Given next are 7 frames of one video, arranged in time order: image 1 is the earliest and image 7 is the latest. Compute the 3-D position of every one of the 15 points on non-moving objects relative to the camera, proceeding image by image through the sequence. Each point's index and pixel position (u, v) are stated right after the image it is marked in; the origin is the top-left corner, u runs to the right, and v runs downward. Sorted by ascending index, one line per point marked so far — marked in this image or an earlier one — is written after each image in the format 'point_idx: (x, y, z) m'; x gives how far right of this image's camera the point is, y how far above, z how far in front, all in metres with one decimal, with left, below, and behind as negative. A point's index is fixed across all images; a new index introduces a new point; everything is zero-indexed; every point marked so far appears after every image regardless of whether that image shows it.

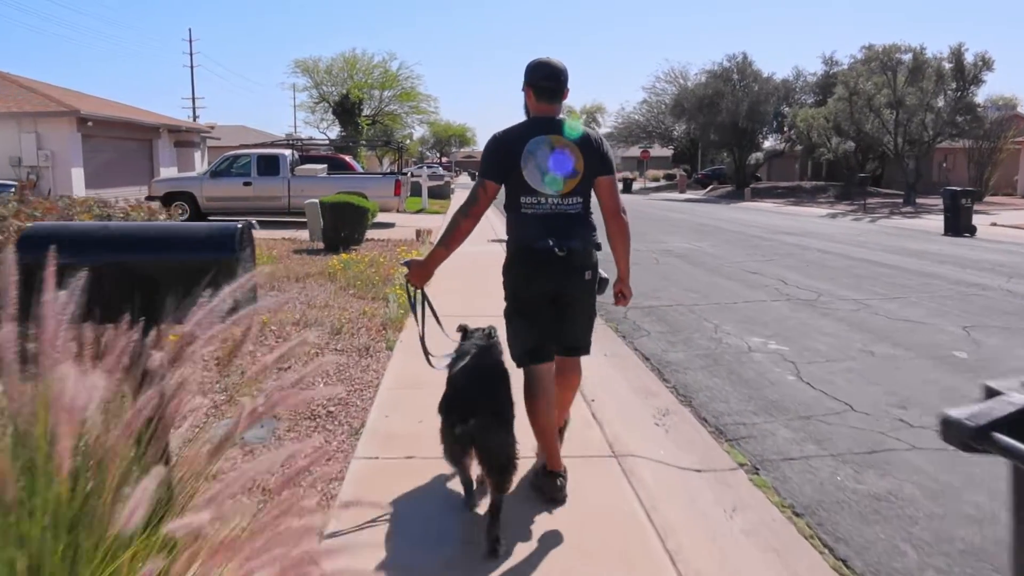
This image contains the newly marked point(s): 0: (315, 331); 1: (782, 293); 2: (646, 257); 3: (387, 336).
0: (-2.0, -0.4, +7.7) m
1: (+3.8, -0.1, +10.9) m
2: (+2.7, +0.7, +15.5) m
3: (-1.3, -0.5, +7.7) m
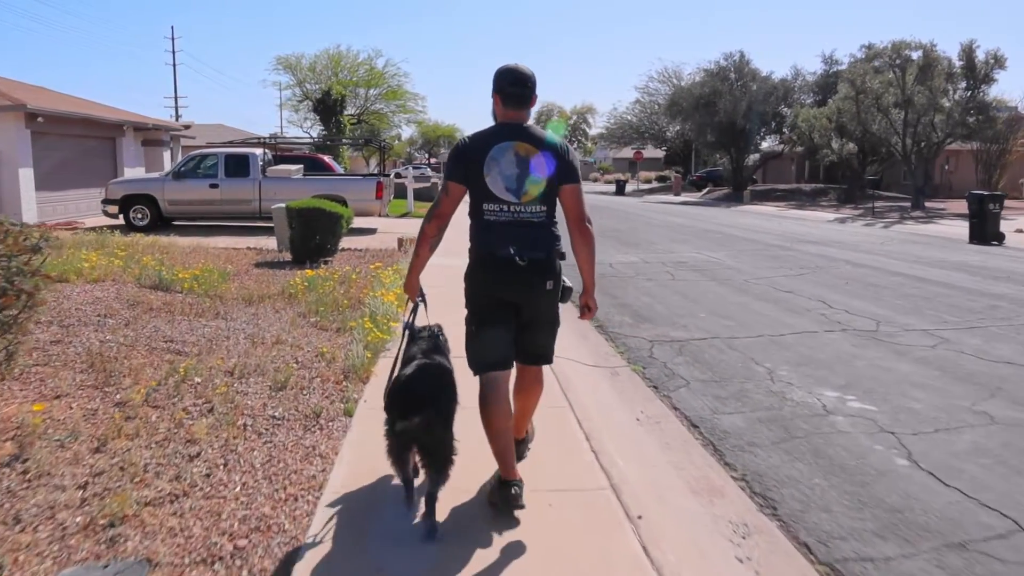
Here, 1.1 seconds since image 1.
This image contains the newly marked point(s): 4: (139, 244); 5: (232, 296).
0: (-2.0, -0.7, +5.8) m
1: (+3.8, -0.4, +9.1) m
2: (+2.6, +0.3, +13.6) m
3: (-1.3, -0.8, +5.8) m
4: (-7.0, +0.8, +14.5) m
5: (-3.6, -0.1, +9.8) m
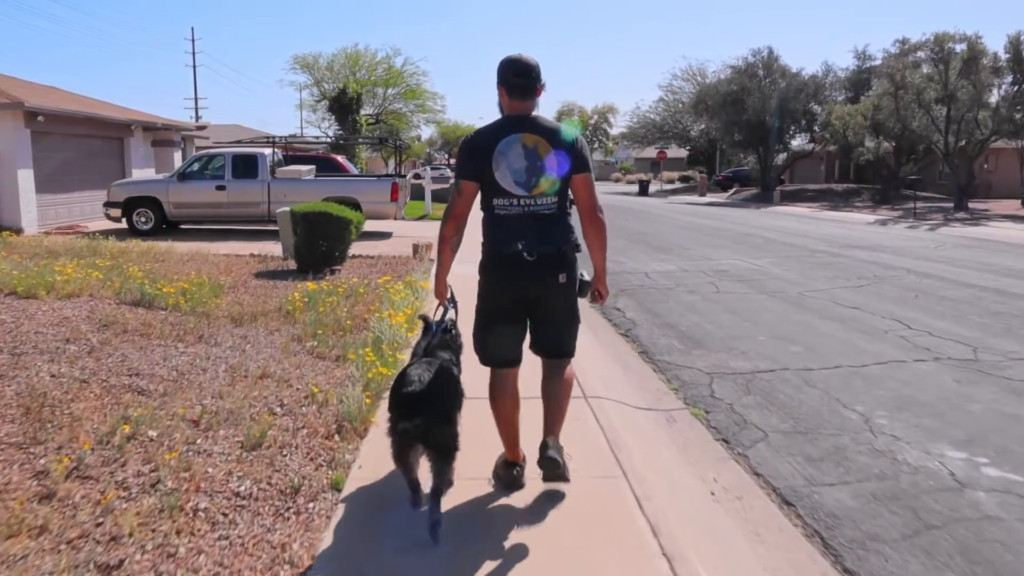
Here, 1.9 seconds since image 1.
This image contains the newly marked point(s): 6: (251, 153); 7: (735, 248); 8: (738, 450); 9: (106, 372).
0: (-1.8, -0.9, +4.6) m
1: (+4.1, -0.6, +7.8) m
2: (+3.0, +0.1, +12.3) m
3: (-1.0, -1.0, +4.6) m
4: (-6.6, +0.6, +13.4) m
5: (-3.3, -0.3, +8.6) m
6: (-6.6, +3.4, +19.3) m
7: (+5.0, +0.9, +17.2) m
8: (+1.5, -1.0, +5.0) m
9: (-3.2, -0.7, +6.1) m
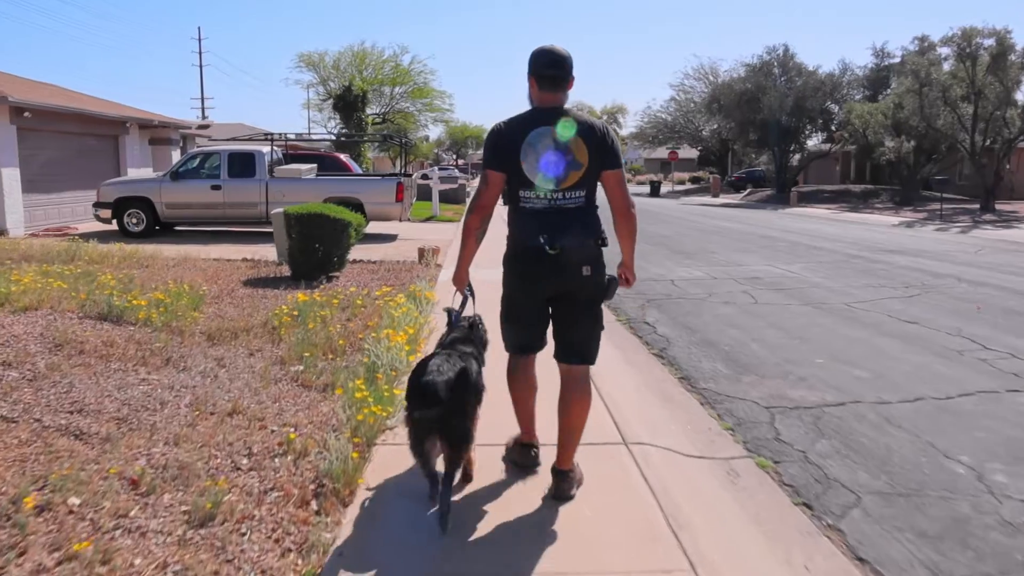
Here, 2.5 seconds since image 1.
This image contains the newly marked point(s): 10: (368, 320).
0: (-1.6, -1.1, +3.5) m
1: (+4.2, -0.7, +6.7) m
2: (+3.2, 0.0, +11.2) m
3: (-0.9, -1.1, +3.5) m
4: (-6.4, +0.5, +12.4) m
5: (-3.1, -0.4, +7.6) m
6: (-6.3, +3.3, +18.3) m
7: (+5.2, +0.7, +16.1) m
8: (+1.6, -1.2, +3.9) m
9: (-3.1, -0.8, +5.0) m
10: (-1.5, -0.3, +7.8) m
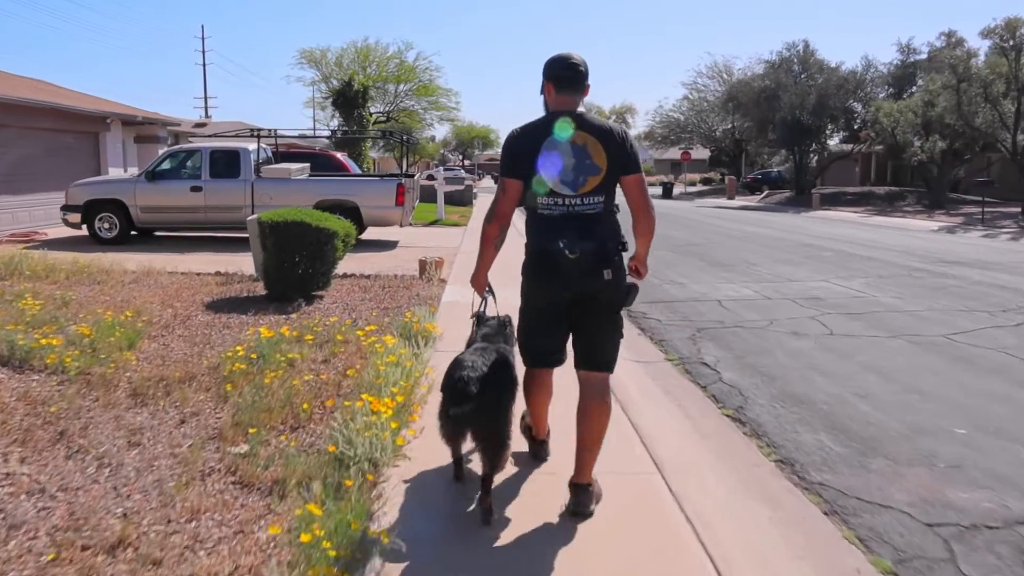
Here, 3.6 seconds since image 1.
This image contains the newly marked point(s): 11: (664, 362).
0: (-1.5, -1.3, +1.6) m
1: (+4.4, -1.0, +4.8) m
2: (+3.4, -0.3, +9.3) m
3: (-0.8, -1.4, +1.7) m
4: (-6.1, +0.3, +10.5) m
5: (-2.9, -0.7, +5.7) m
6: (-6.0, +3.0, +16.5) m
7: (+5.5, +0.4, +14.2) m
8: (+1.8, -1.5, +2.0) m
9: (-2.9, -1.1, +3.2) m
10: (-1.3, -0.6, +6.0) m
11: (+1.4, -0.7, +7.0) m
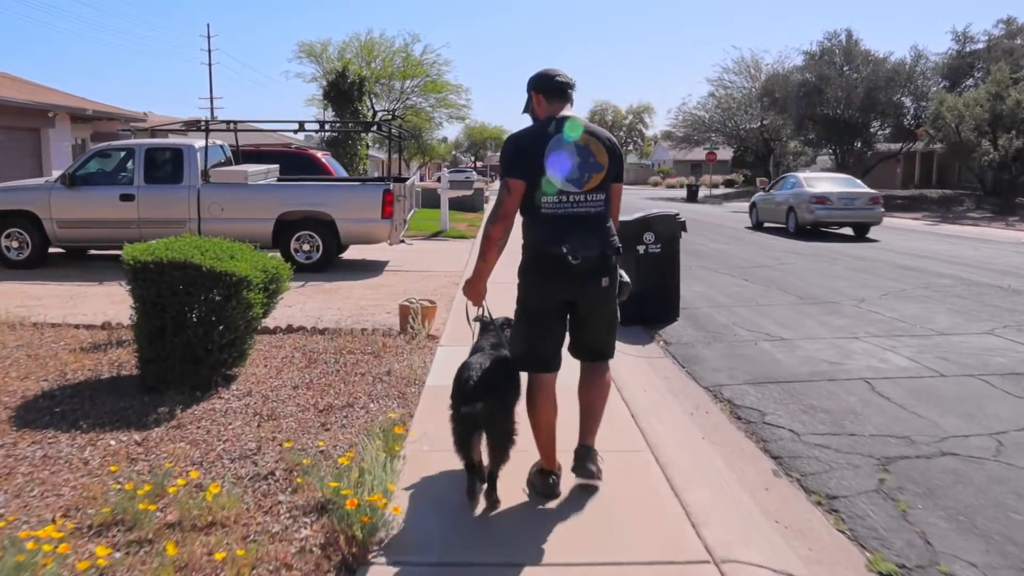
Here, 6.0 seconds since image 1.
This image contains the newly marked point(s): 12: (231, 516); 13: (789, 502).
0: (-1.4, -1.9, -2.0) m
1: (+4.6, -1.6, +1.0) m
2: (+3.6, -0.9, +5.6) m
3: (-0.7, -2.0, -2.0) m
4: (-5.9, -0.3, +6.9) m
5: (-2.7, -1.3, +2.1) m
6: (-5.7, +2.4, +12.9) m
7: (+5.8, -0.2, +10.4) m
8: (+1.9, -2.0, -1.7) m
9: (-2.8, -1.6, -0.5) m
10: (-1.1, -1.2, +2.3) m
11: (+1.6, -1.3, +3.3) m
12: (-1.3, -1.0, +3.6) m
13: (+1.5, -1.1, +4.1) m
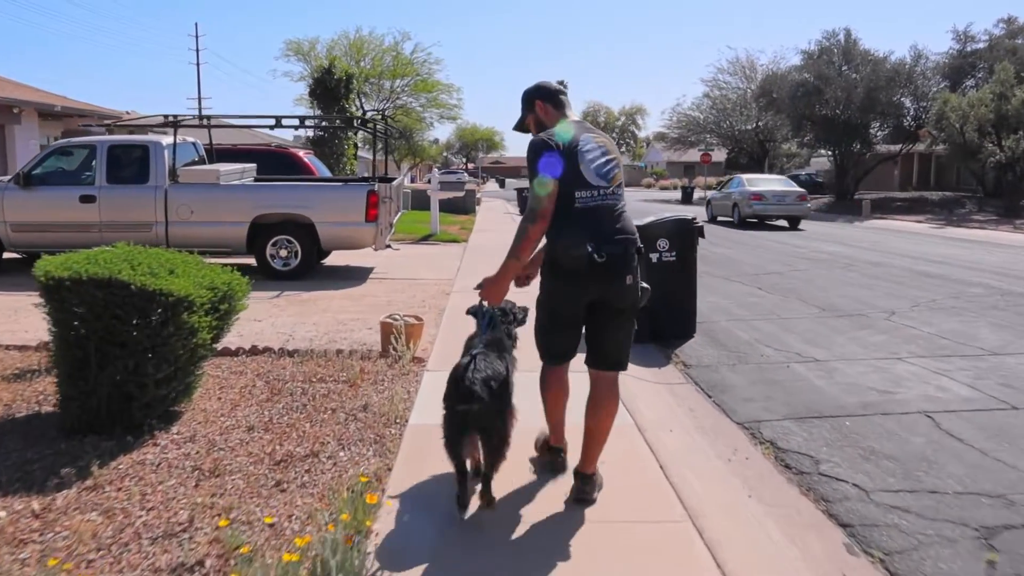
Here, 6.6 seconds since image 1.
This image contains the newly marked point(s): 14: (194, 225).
0: (-1.3, -2.0, -3.0) m
1: (+4.6, -1.7, +0.1) m
2: (+3.6, -1.0, +4.6) m
3: (-0.6, -2.1, -3.0) m
4: (-5.9, -0.5, +5.9) m
5: (-2.7, -1.4, +1.1) m
6: (-5.7, +2.2, +11.8) m
7: (+5.7, -0.3, +9.5) m
8: (+1.9, -2.2, -2.7) m
9: (-2.7, -1.7, -1.5) m
10: (-1.1, -1.3, +1.3) m
11: (+1.6, -1.4, +2.3) m
12: (-1.3, -1.1, +2.6) m
13: (+1.5, -1.3, +3.2) m
14: (-4.9, +1.0, +11.9) m
